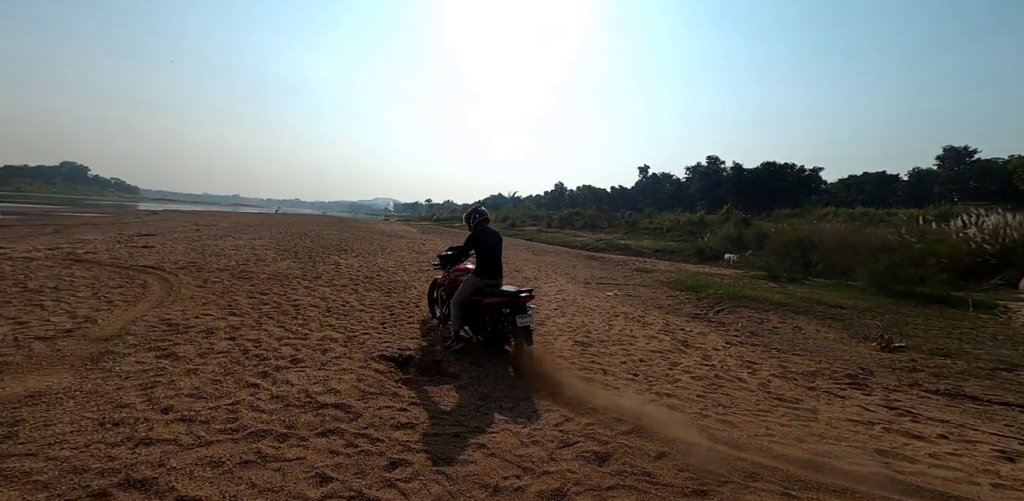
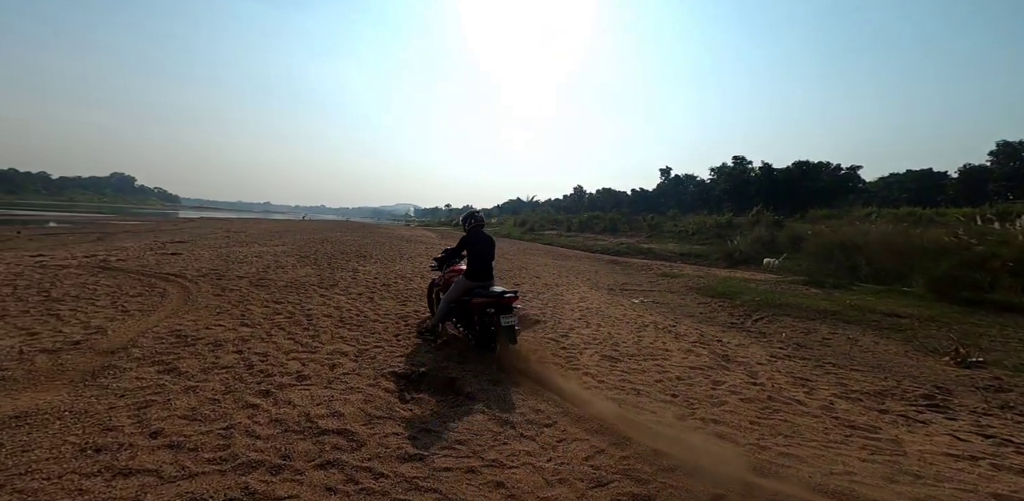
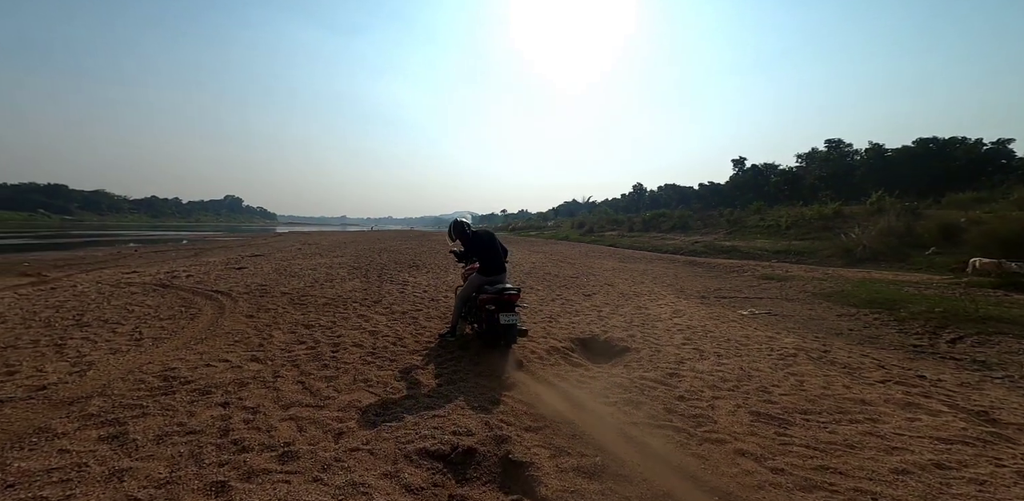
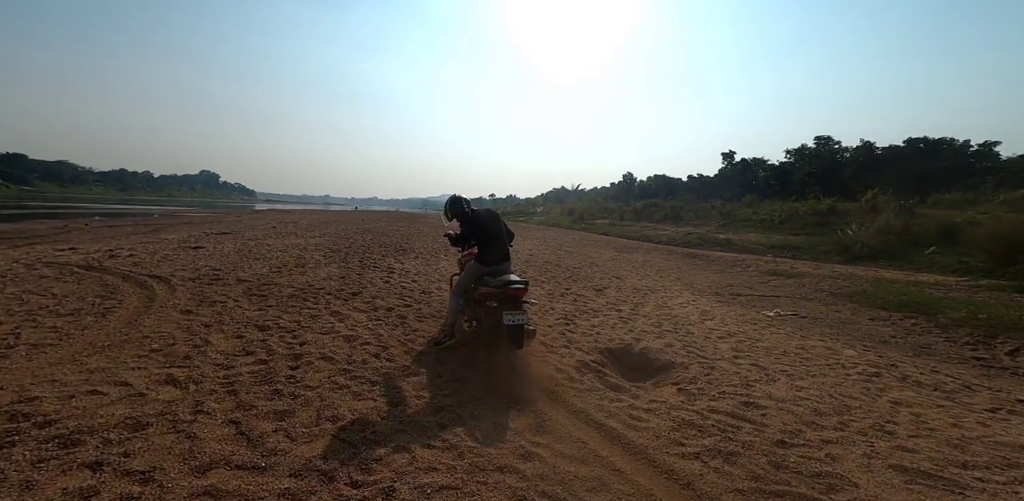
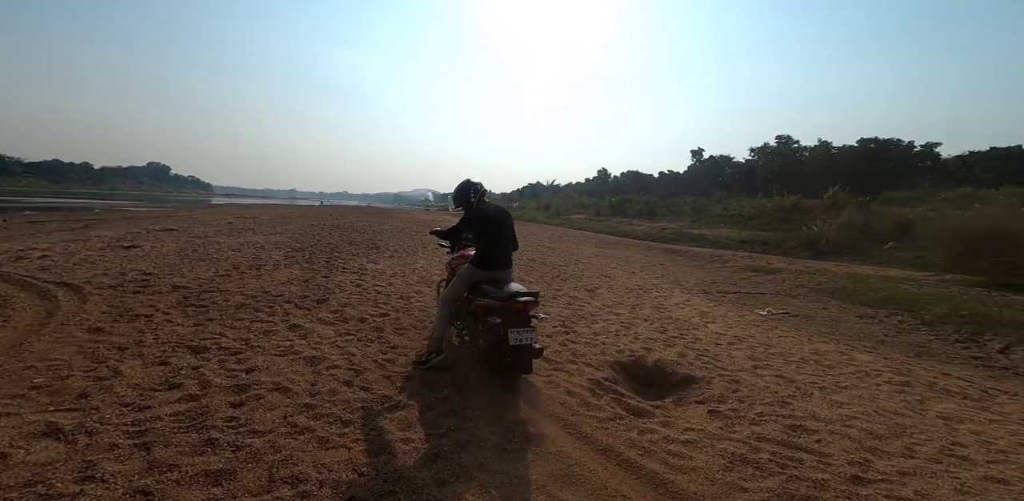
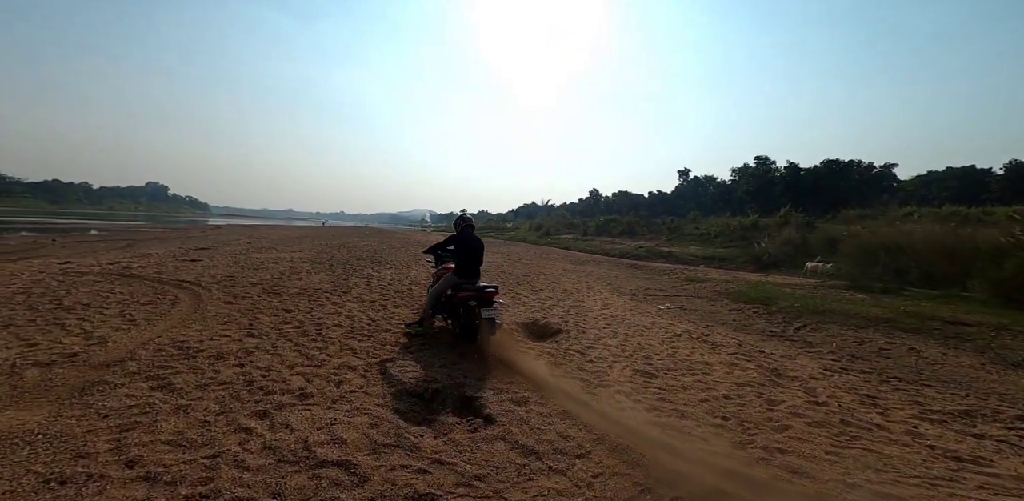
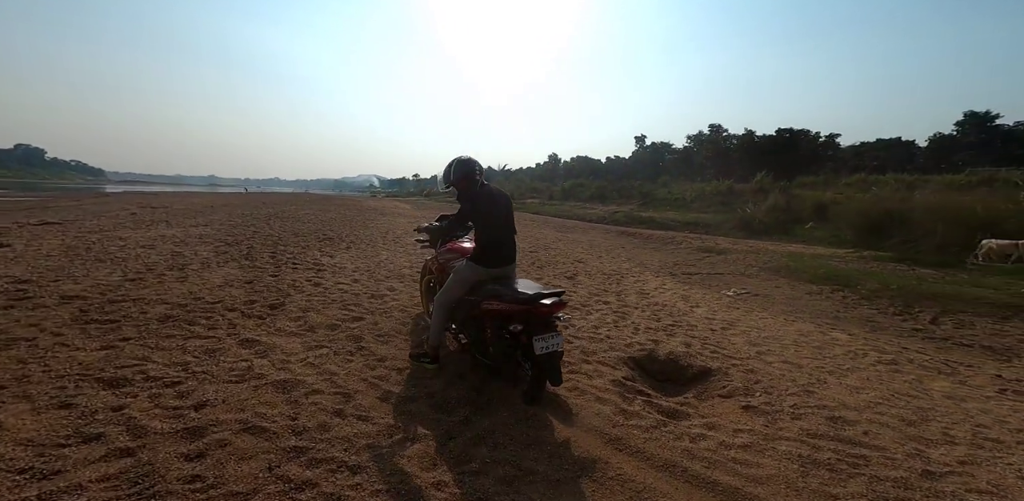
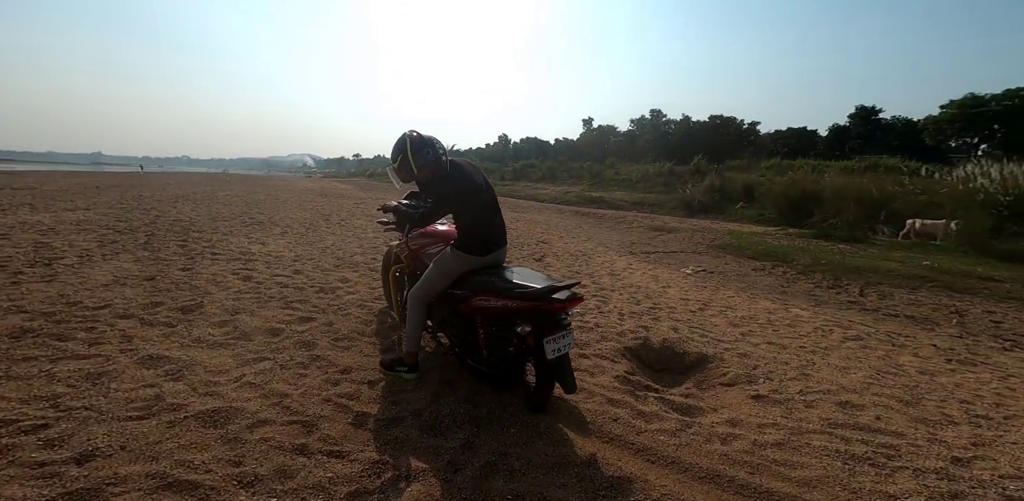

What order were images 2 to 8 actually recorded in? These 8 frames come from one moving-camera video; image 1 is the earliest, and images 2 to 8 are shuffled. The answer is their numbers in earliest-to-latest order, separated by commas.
2, 6, 3, 4, 5, 7, 8
